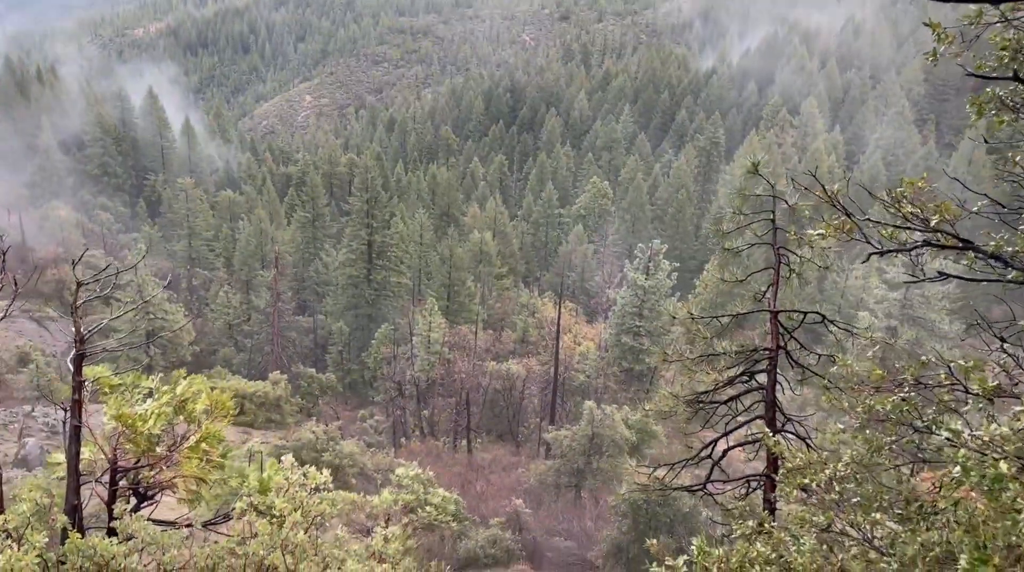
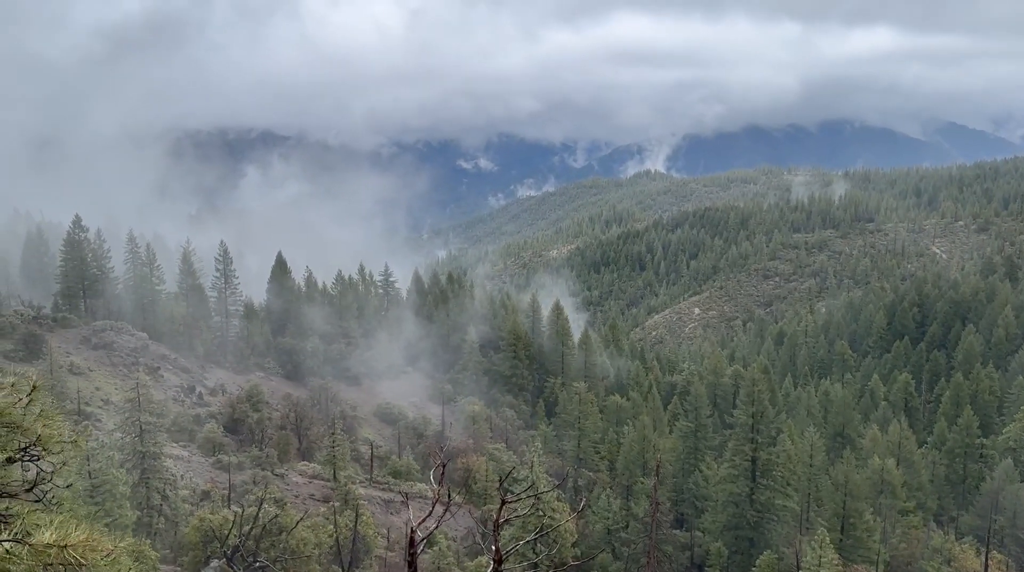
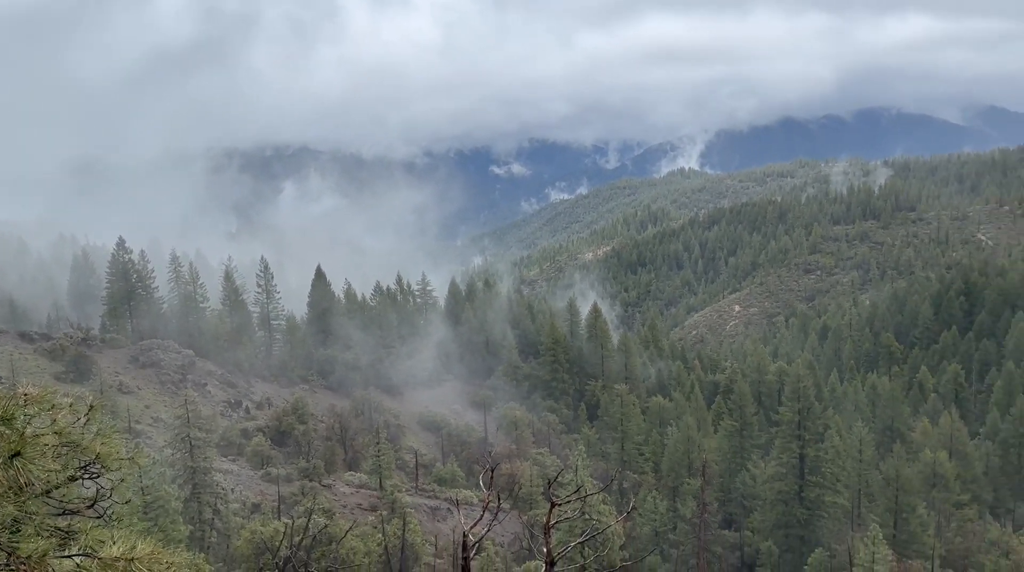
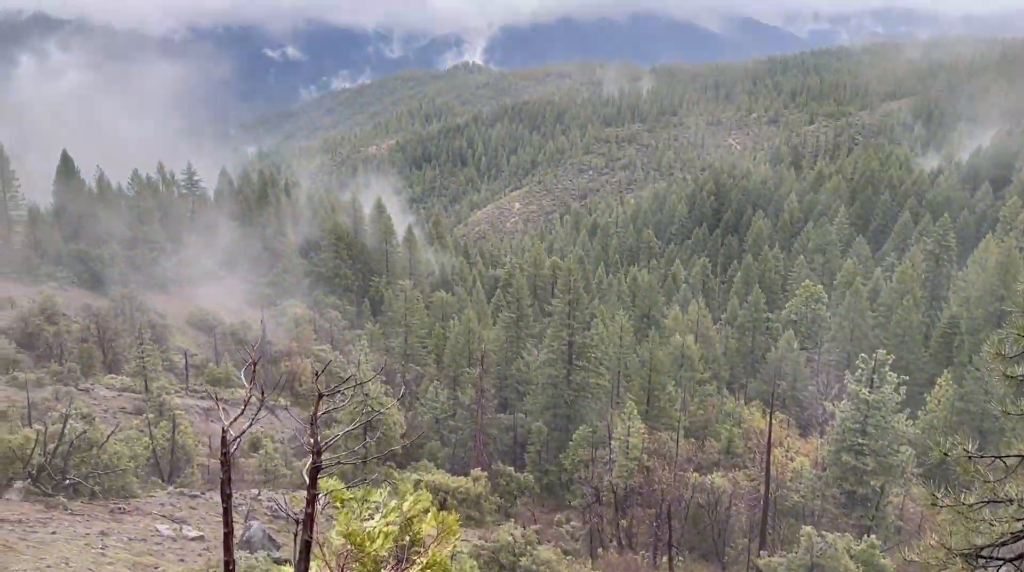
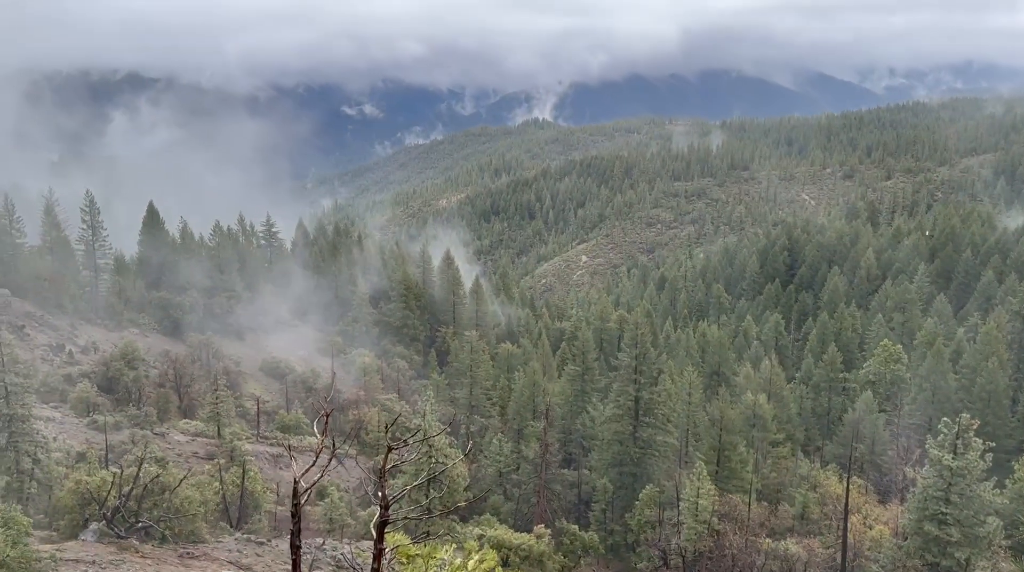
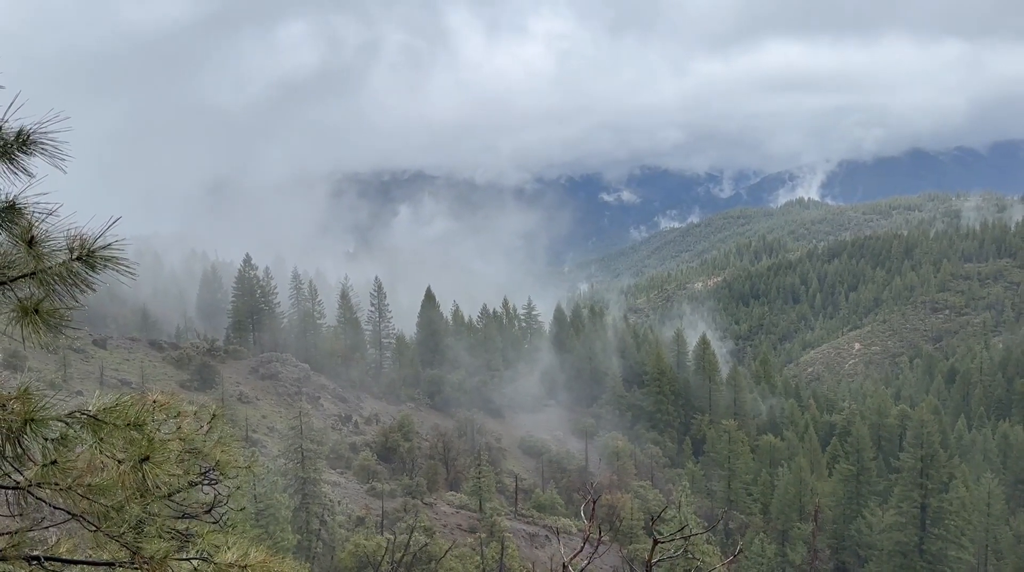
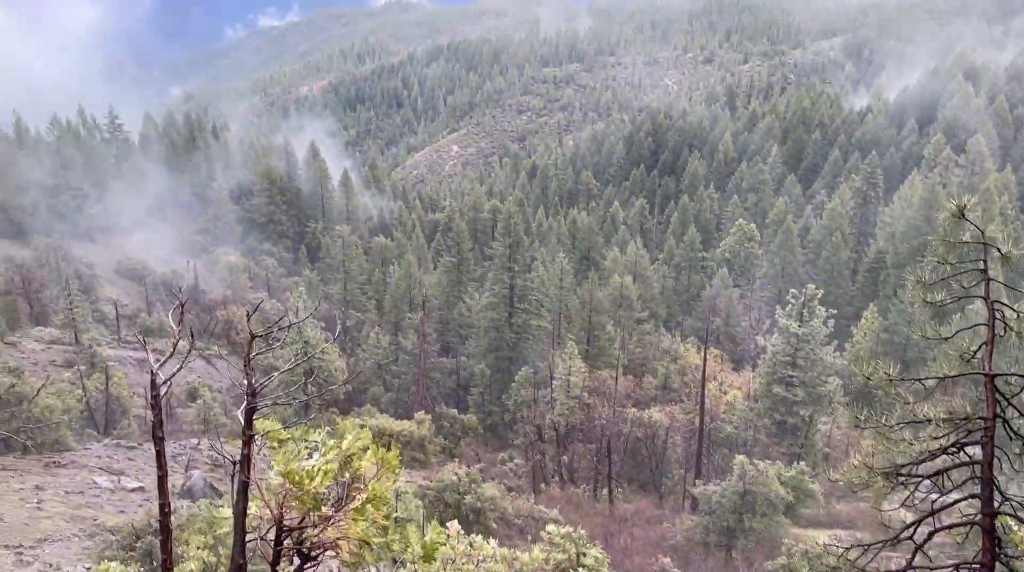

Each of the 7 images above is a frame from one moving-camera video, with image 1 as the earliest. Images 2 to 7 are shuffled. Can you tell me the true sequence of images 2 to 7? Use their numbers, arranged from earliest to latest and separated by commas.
7, 4, 5, 2, 6, 3
